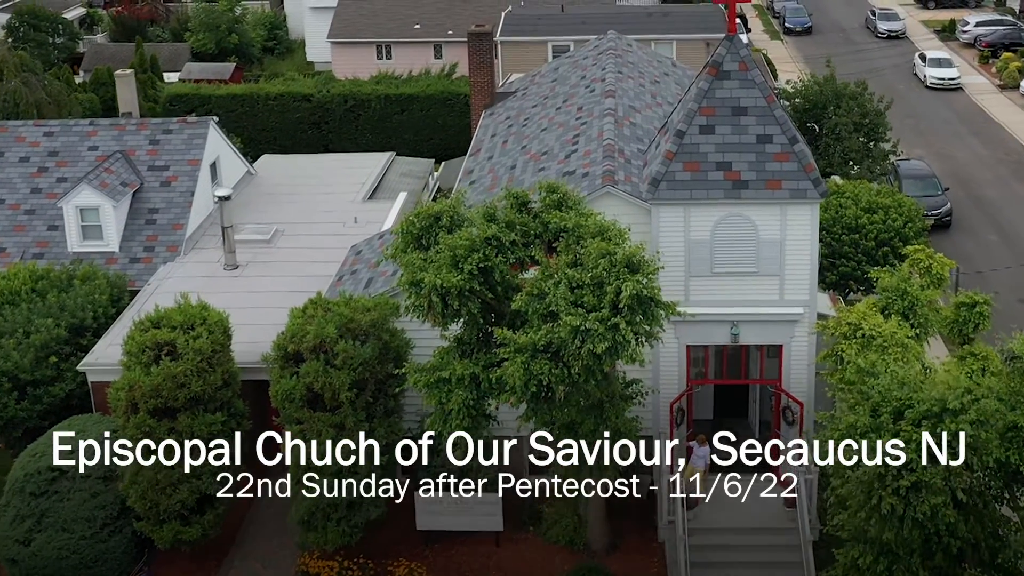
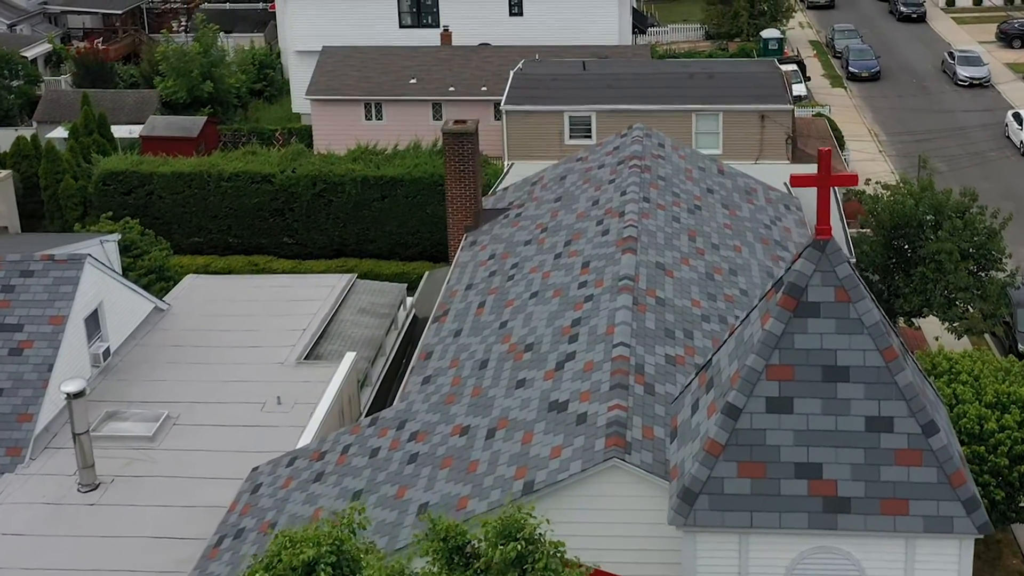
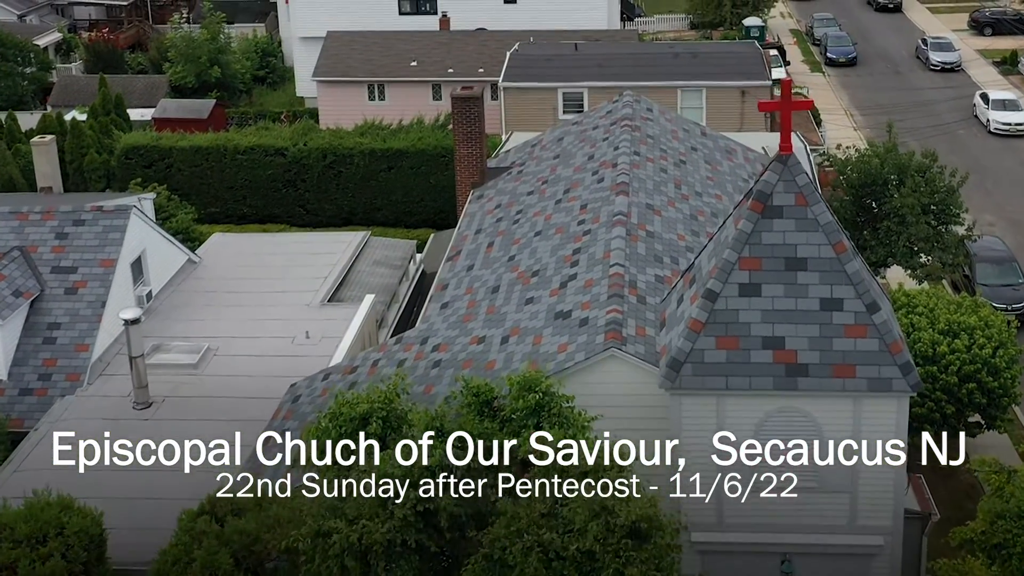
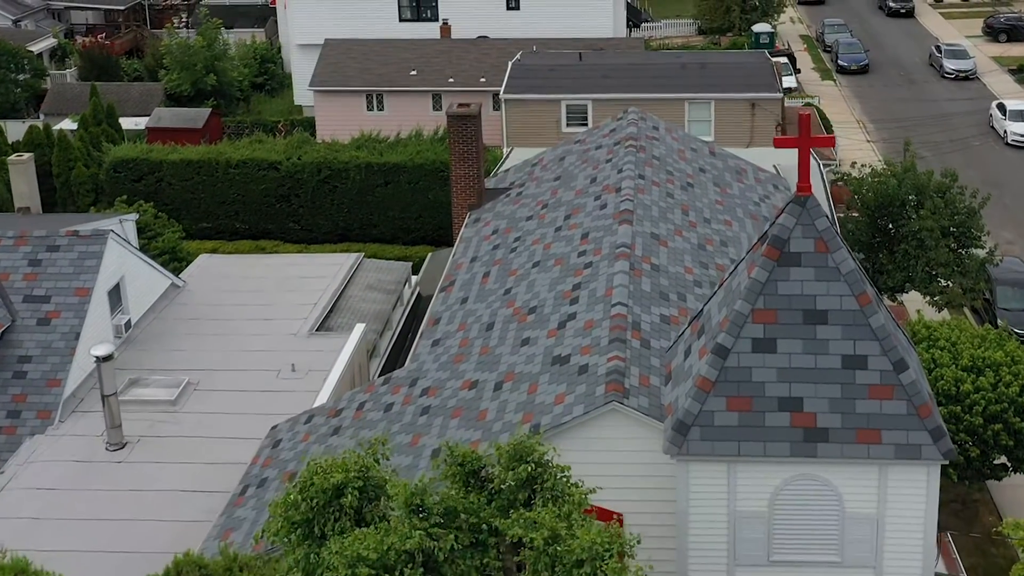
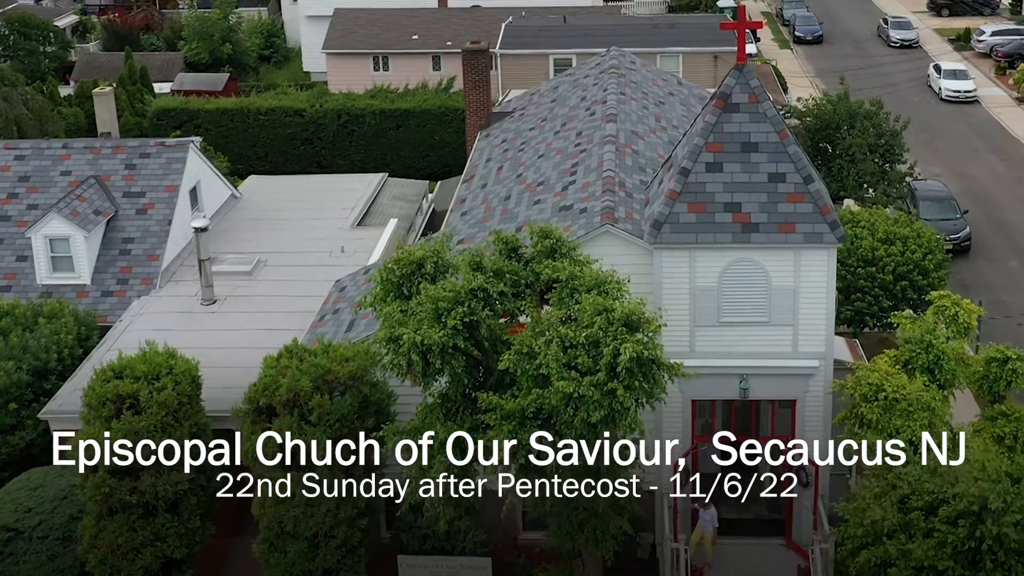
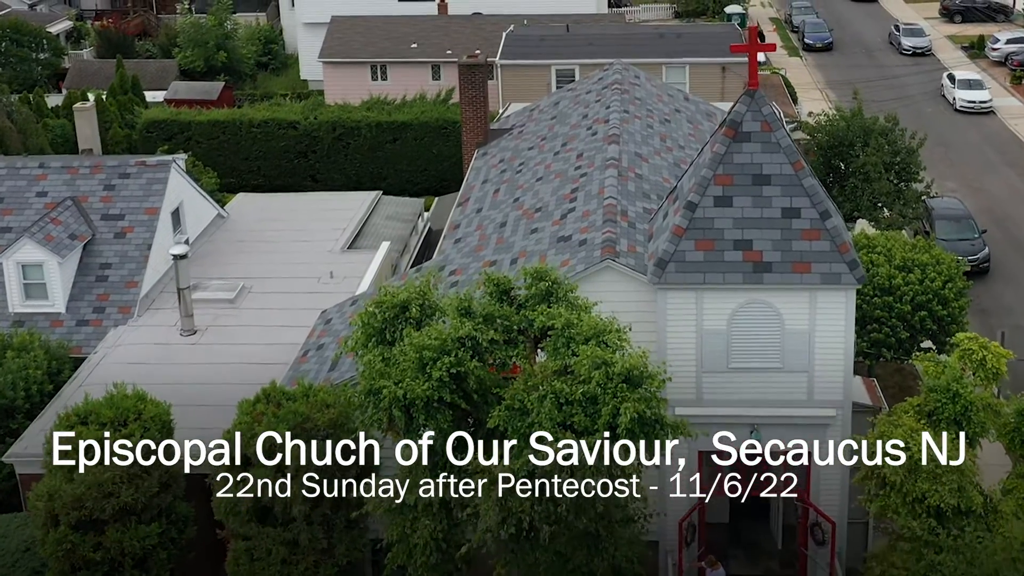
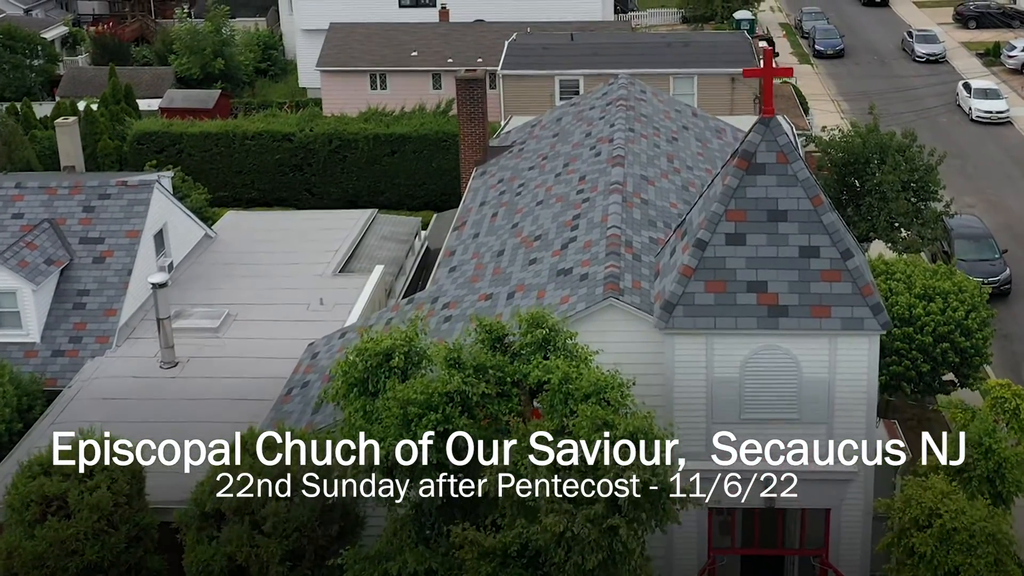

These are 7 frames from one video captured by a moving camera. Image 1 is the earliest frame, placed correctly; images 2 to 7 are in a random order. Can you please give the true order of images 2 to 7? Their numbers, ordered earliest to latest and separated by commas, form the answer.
5, 6, 7, 3, 4, 2
